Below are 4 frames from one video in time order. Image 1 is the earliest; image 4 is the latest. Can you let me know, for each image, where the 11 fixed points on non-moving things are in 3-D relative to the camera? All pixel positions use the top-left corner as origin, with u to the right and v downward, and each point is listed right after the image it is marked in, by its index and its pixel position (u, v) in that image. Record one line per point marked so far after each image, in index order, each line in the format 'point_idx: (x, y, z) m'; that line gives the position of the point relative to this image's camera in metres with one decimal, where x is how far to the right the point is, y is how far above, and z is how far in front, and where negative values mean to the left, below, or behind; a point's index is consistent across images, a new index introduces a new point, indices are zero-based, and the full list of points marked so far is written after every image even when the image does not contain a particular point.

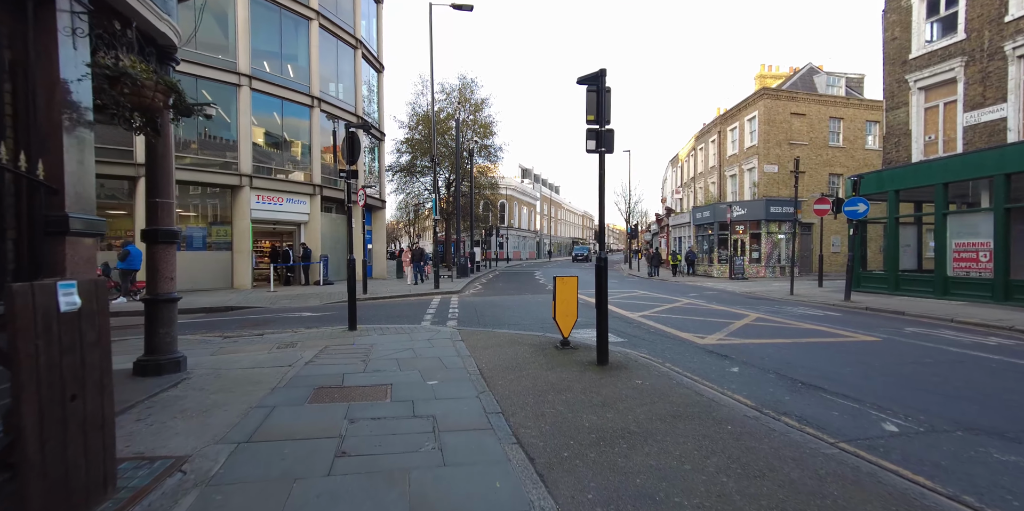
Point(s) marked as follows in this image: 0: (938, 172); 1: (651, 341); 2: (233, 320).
0: (+12.1, +2.4, +12.0) m
1: (+2.3, -1.4, +7.1) m
2: (-7.0, -1.6, +10.7) m
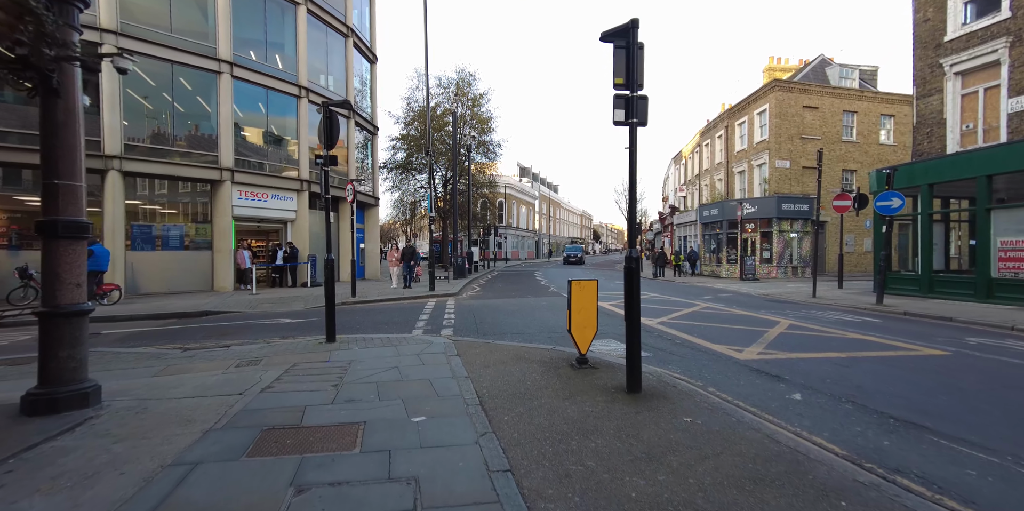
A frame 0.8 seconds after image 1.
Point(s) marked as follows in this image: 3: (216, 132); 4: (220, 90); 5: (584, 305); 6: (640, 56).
0: (+12.1, +2.4, +11.0) m
1: (+2.4, -1.4, +6.0) m
2: (-7.0, -1.6, +9.6) m
3: (-11.4, +4.8, +16.3) m
4: (-11.2, +6.4, +16.3) m
5: (+0.9, -0.6, +5.2) m
6: (+1.3, +2.0, +4.3) m
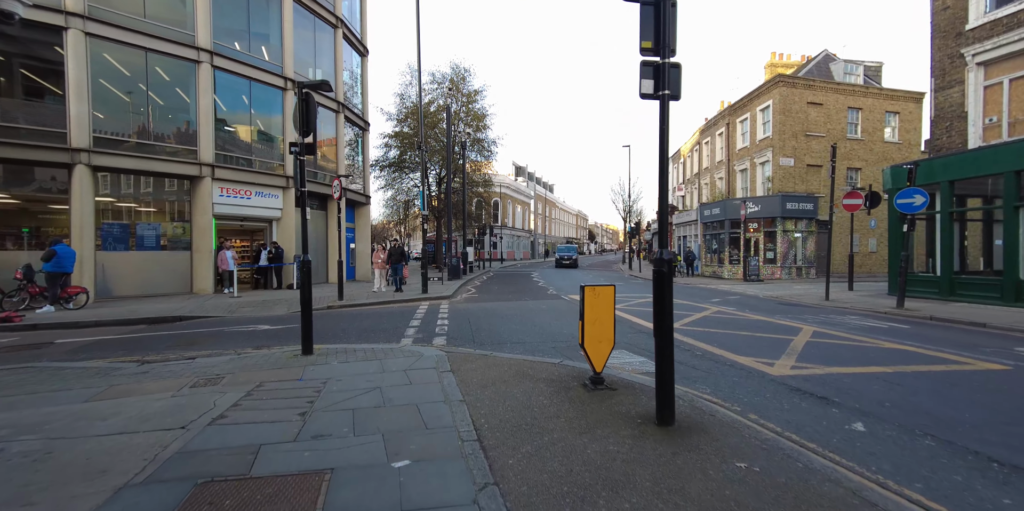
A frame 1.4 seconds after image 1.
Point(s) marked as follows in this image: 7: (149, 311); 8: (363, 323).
0: (+12.1, +2.4, +10.4) m
1: (+2.4, -1.4, +5.3) m
2: (-7.0, -1.6, +8.7) m
3: (-11.5, +4.8, +15.4) m
4: (-11.3, +6.4, +15.4) m
5: (+0.9, -0.6, +4.5) m
6: (+1.3, +2.0, +3.6) m
7: (-10.3, -1.6, +12.1) m
8: (-3.3, -1.5, +9.5) m
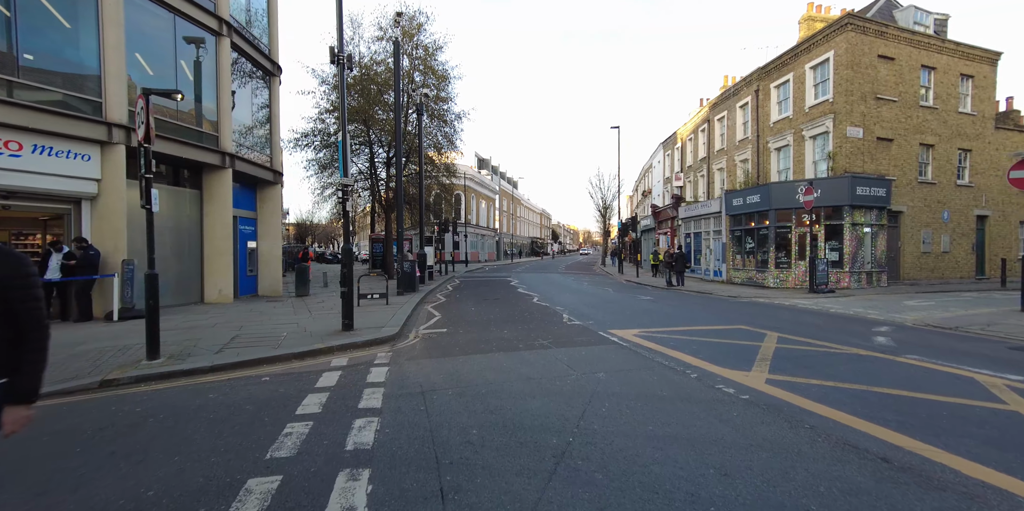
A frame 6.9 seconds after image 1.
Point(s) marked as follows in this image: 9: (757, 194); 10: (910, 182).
0: (+12.4, +2.4, +4.9) m
1: (+3.3, -1.5, -1.1) m
2: (-6.4, -1.7, +1.4) m
3: (-11.6, +4.6, +7.6) m
4: (-11.4, +6.2, +7.6) m
5: (+1.9, -0.7, -2.1) m
6: (+2.4, +1.9, -2.9) m
7: (-10.0, -1.7, +4.4) m
8: (-2.9, -1.6, +2.6) m
9: (+10.7, +2.7, +18.6) m
10: (+16.3, +3.0, +17.4) m
